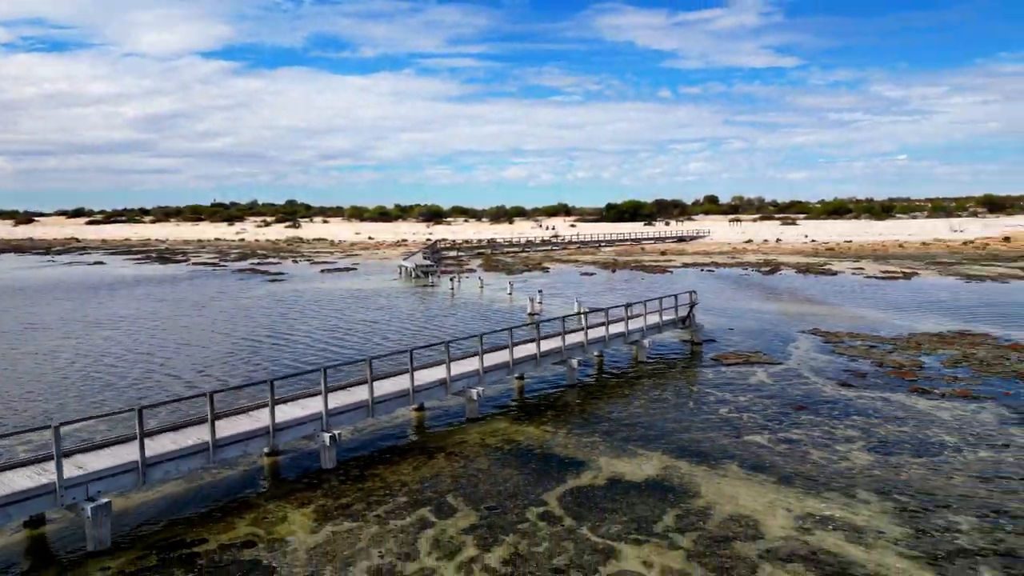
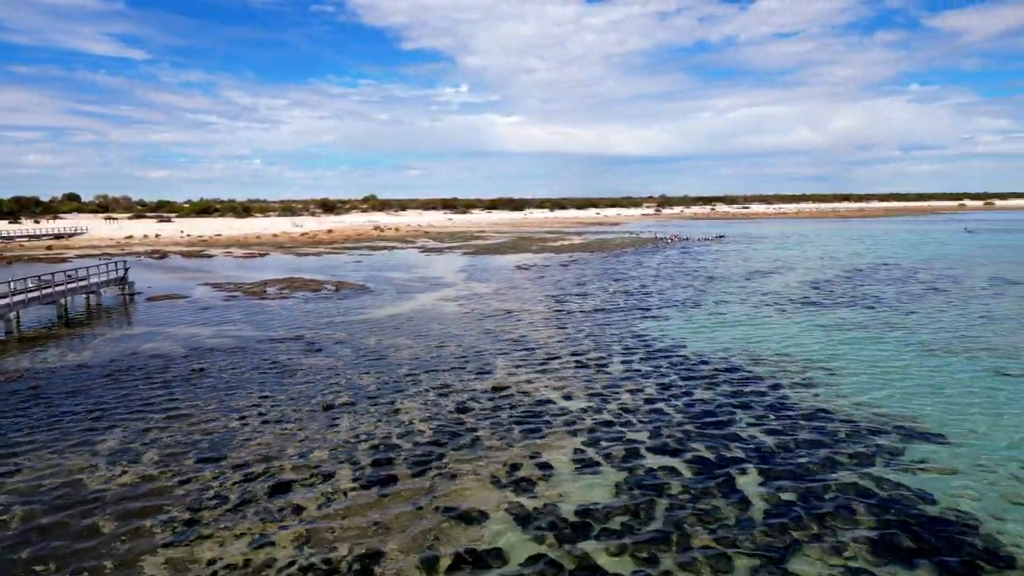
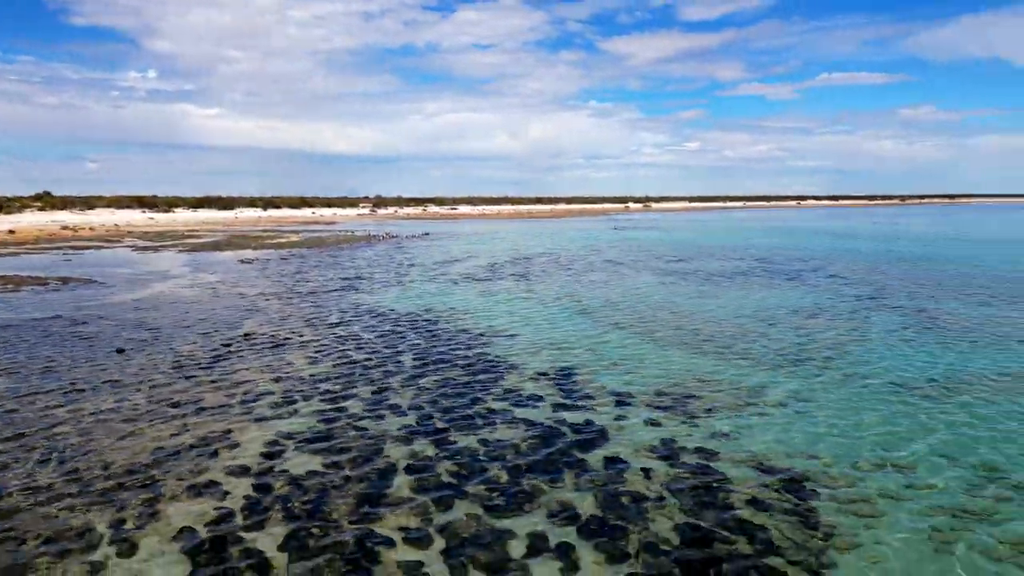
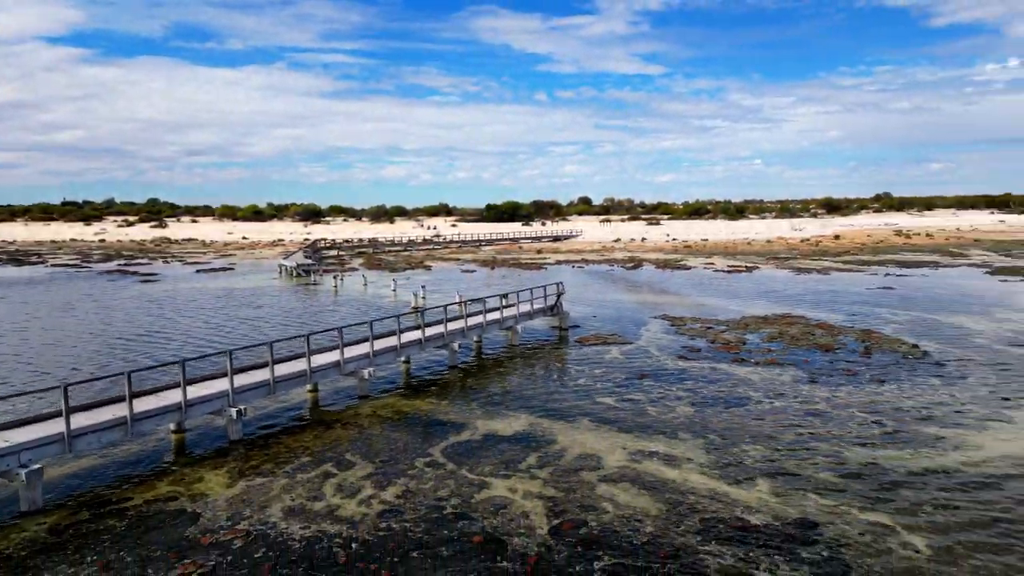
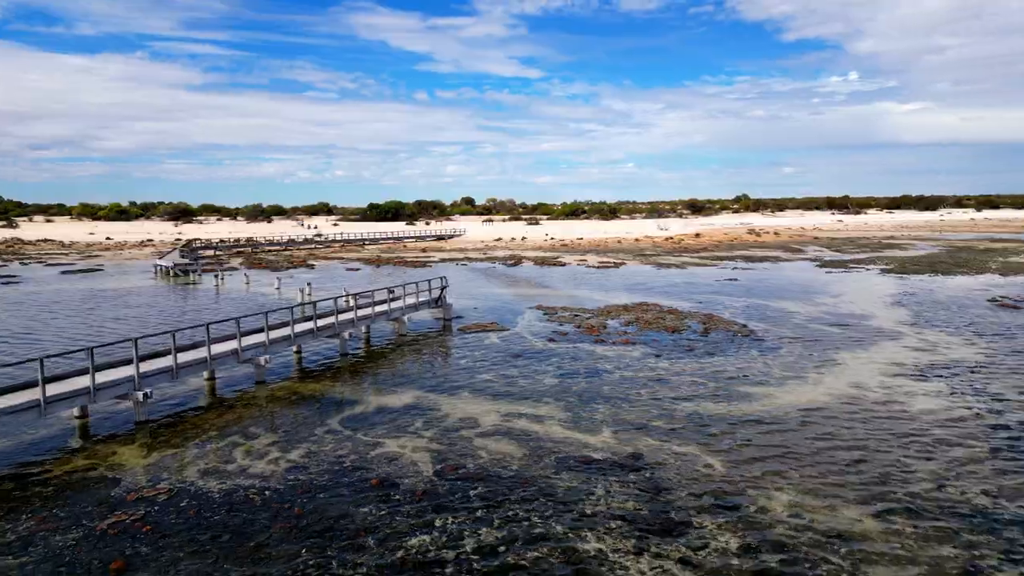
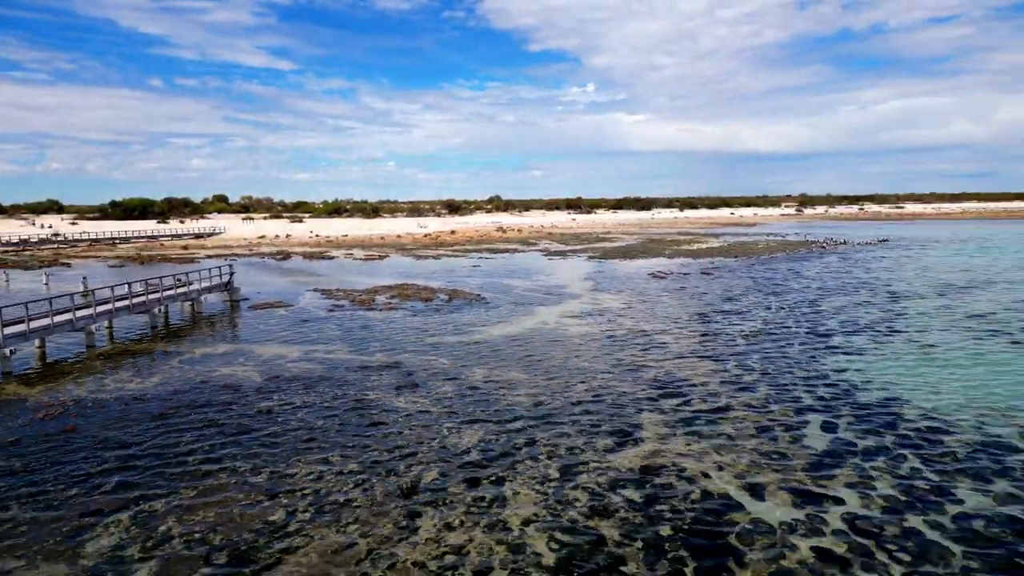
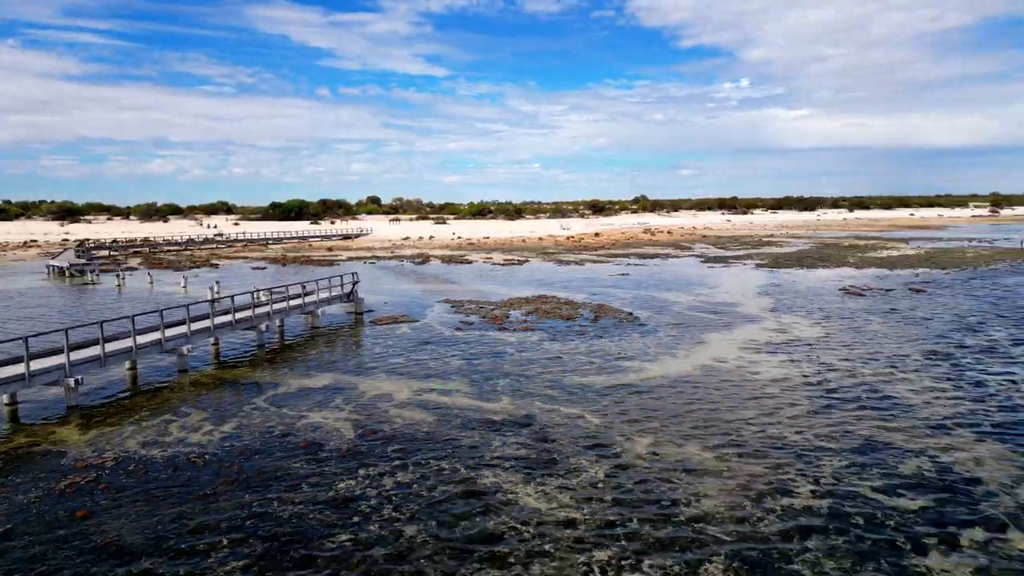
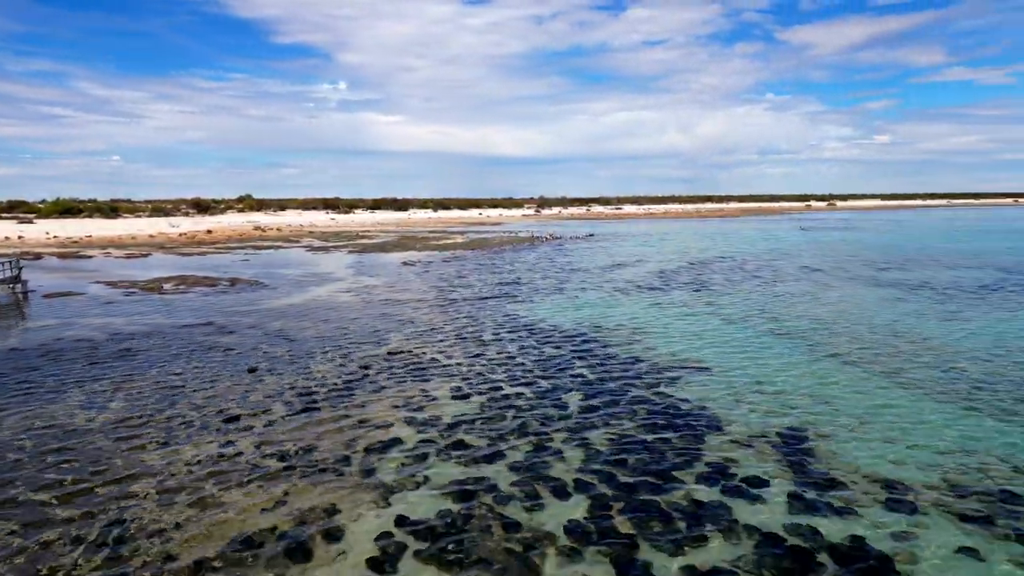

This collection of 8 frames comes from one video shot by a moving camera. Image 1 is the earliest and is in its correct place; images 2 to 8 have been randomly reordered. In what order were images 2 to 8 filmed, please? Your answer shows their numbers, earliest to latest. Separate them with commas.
4, 5, 7, 6, 2, 8, 3
